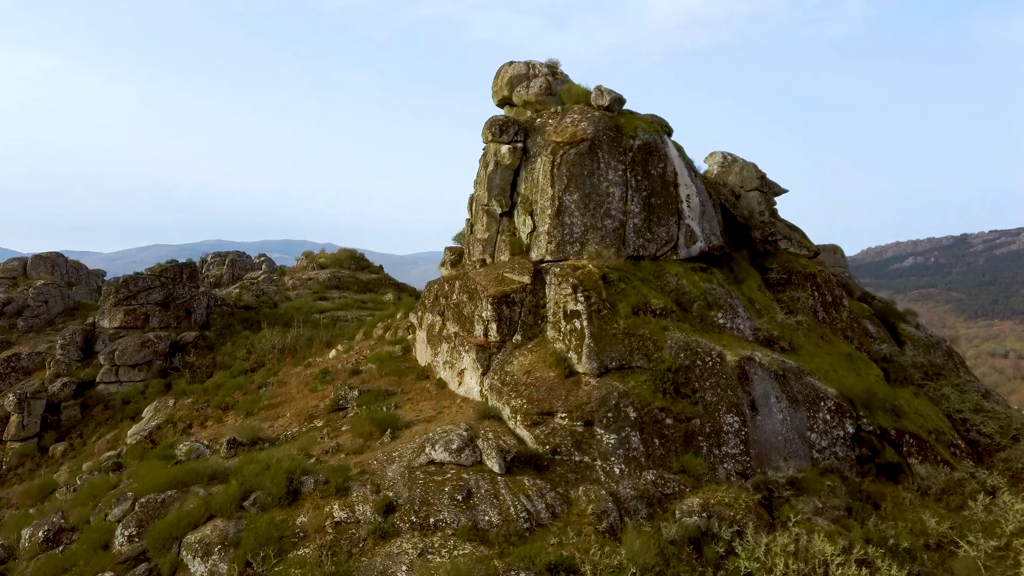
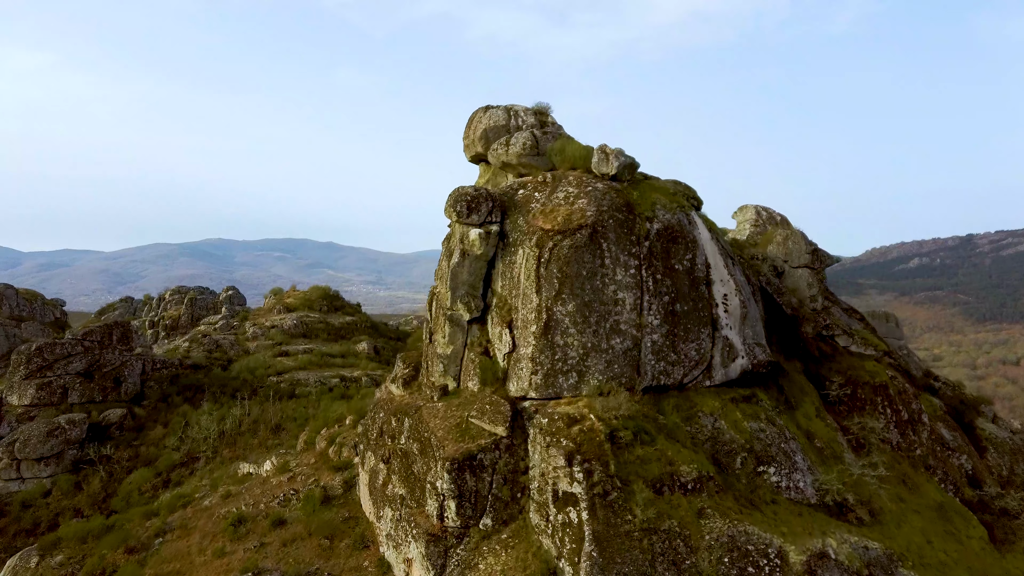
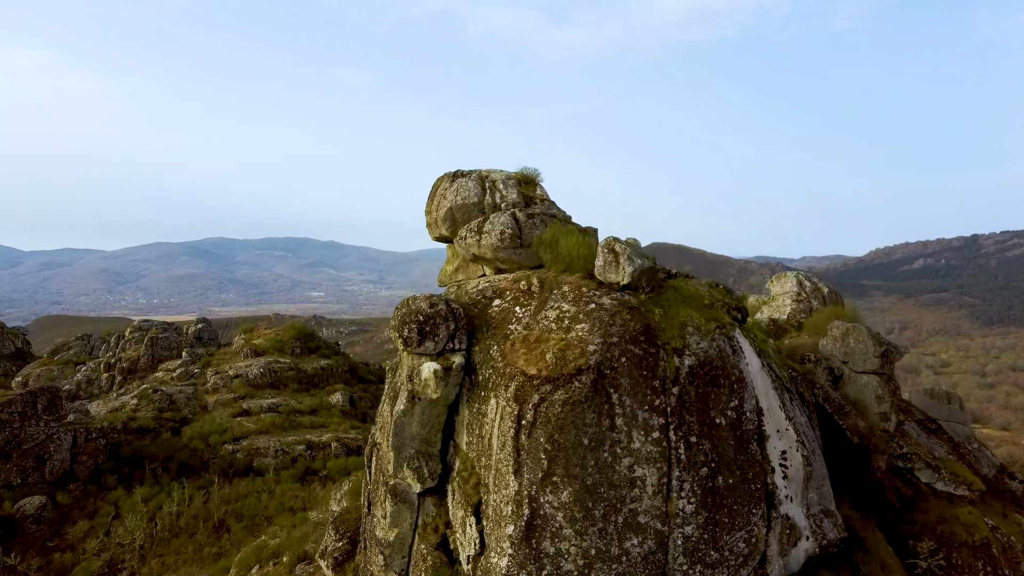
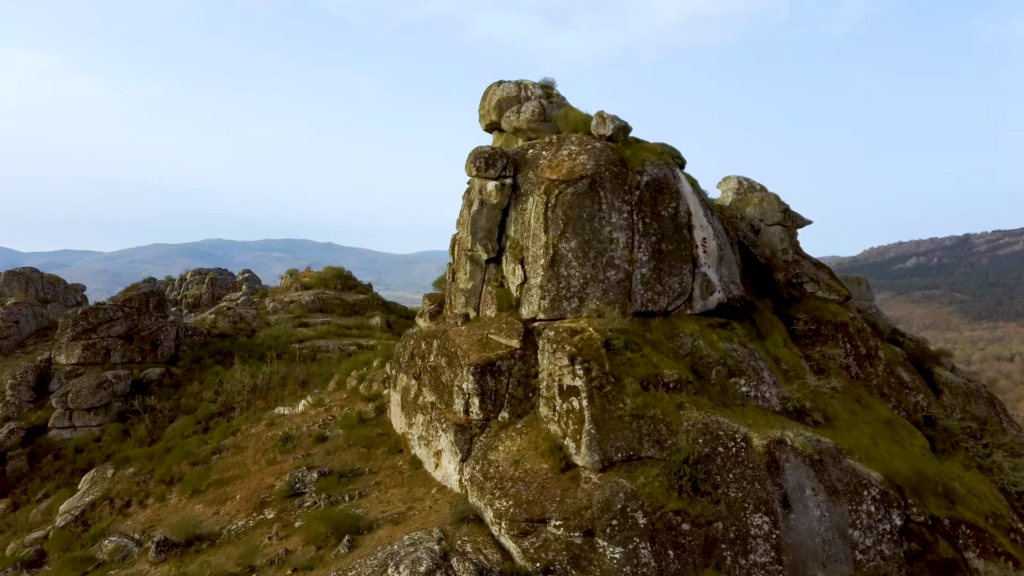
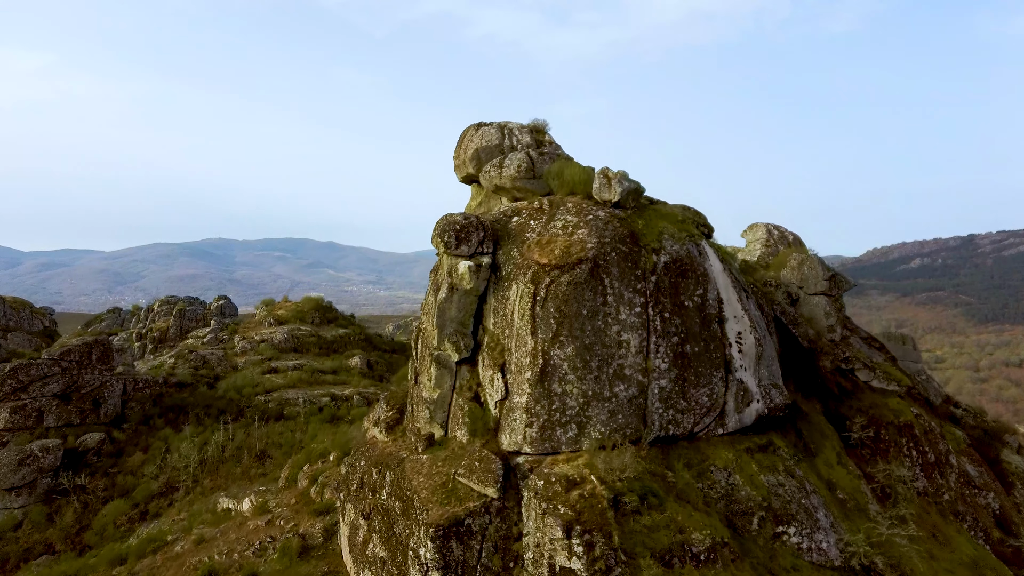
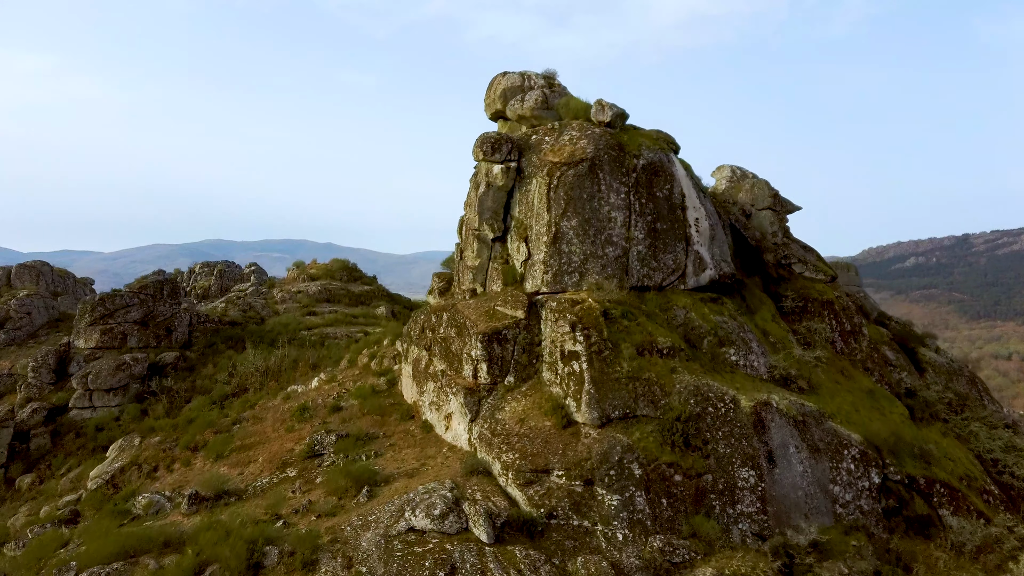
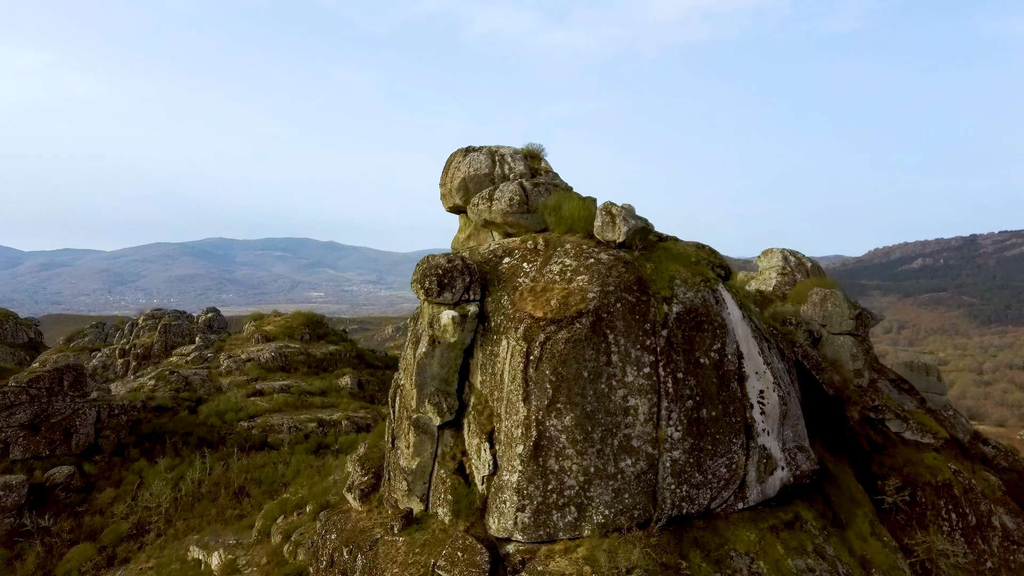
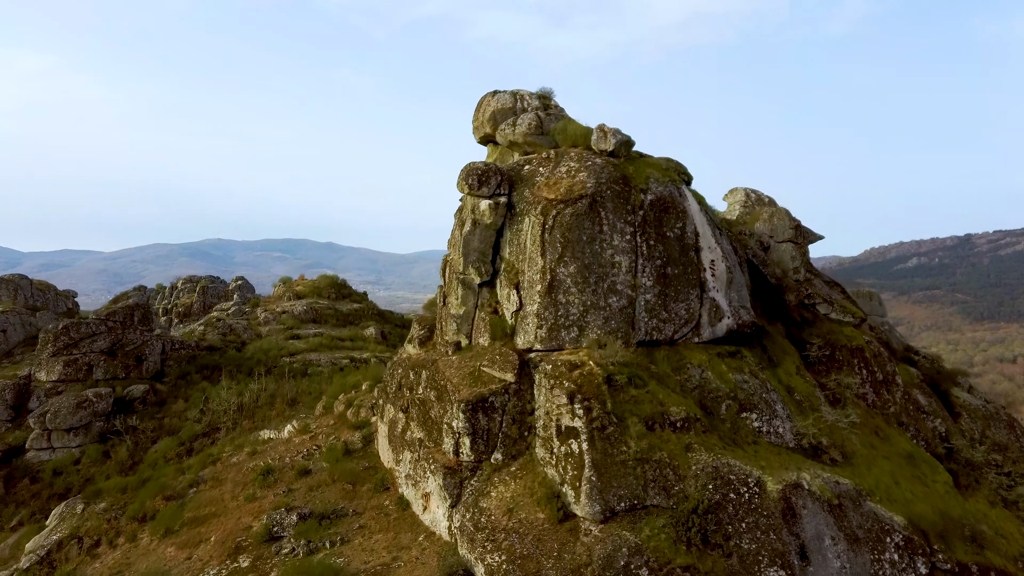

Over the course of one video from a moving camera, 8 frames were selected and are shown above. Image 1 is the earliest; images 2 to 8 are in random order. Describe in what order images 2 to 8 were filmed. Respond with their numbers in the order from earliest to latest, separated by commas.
6, 4, 8, 2, 5, 7, 3
